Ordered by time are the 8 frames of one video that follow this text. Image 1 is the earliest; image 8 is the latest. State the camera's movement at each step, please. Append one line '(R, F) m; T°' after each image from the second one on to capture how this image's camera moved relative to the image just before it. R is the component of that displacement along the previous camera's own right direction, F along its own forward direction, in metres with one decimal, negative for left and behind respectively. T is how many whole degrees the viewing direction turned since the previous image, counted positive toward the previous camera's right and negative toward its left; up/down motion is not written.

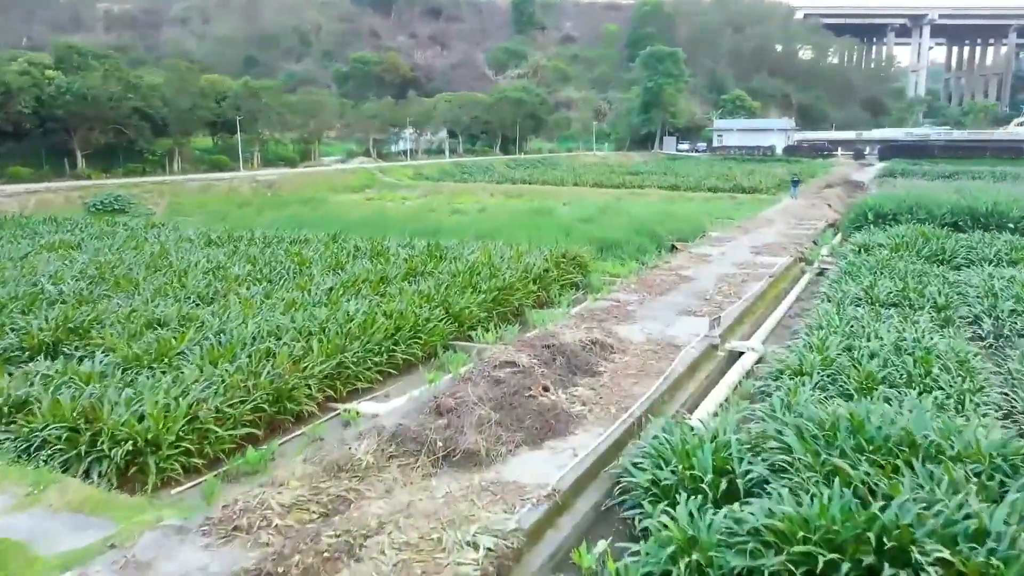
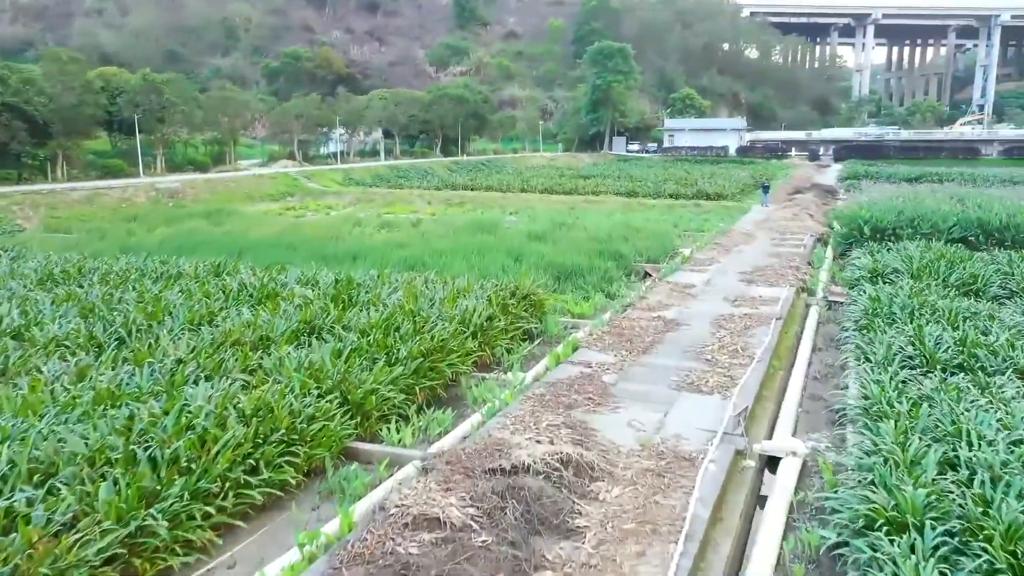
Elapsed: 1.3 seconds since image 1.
(+0.1, +2.3) m; +4°
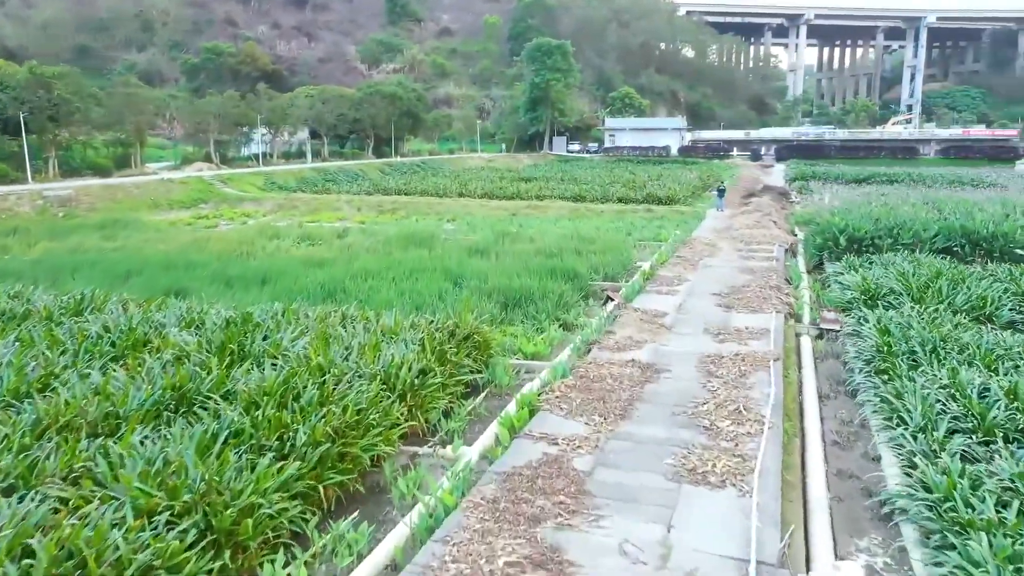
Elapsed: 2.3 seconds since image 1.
(0.0, +1.5) m; +4°
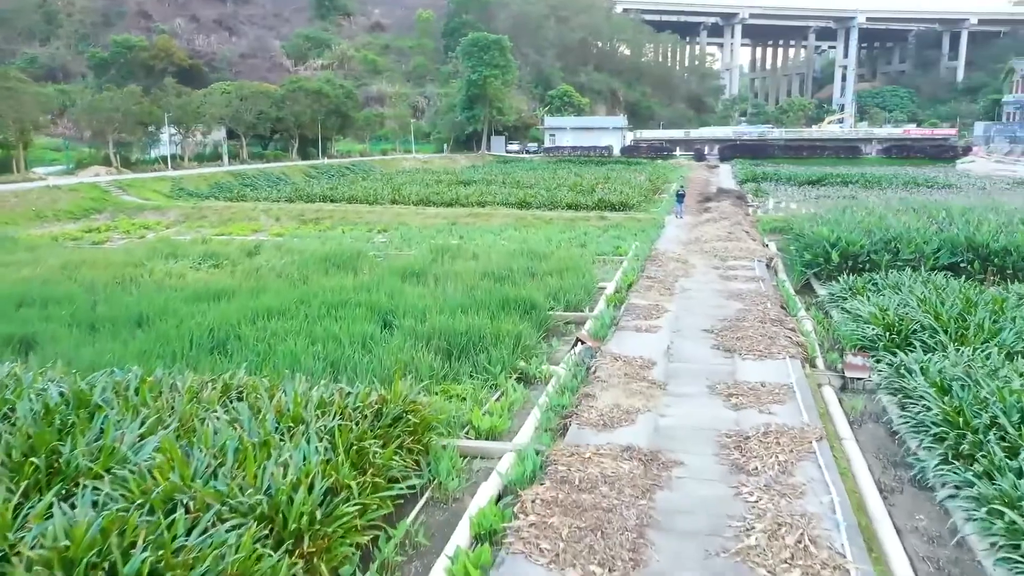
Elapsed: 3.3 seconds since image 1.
(-0.1, +1.7) m; +4°
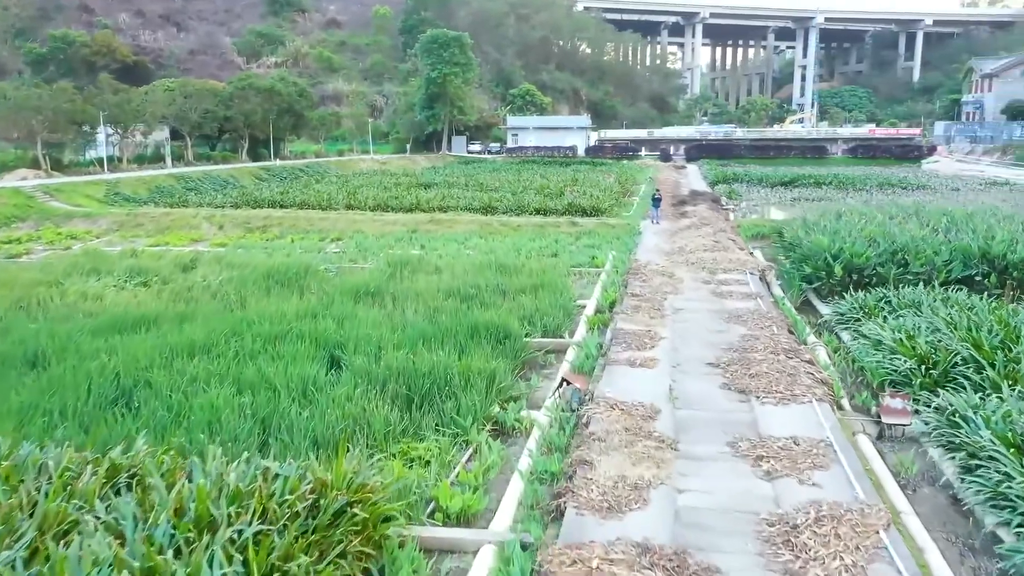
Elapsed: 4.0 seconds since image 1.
(-0.1, +1.1) m; +3°
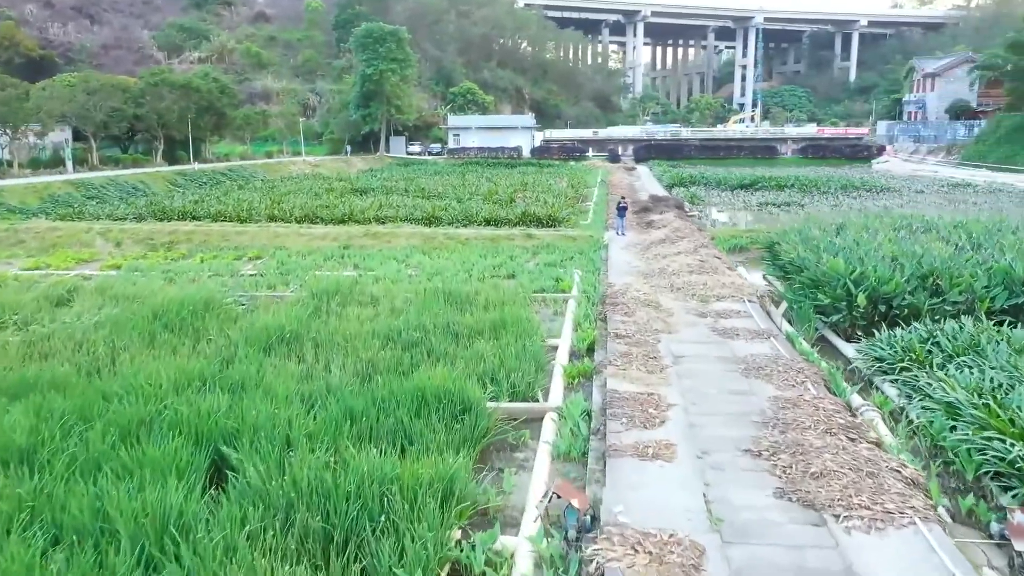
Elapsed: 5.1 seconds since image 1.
(-0.1, +1.7) m; +4°
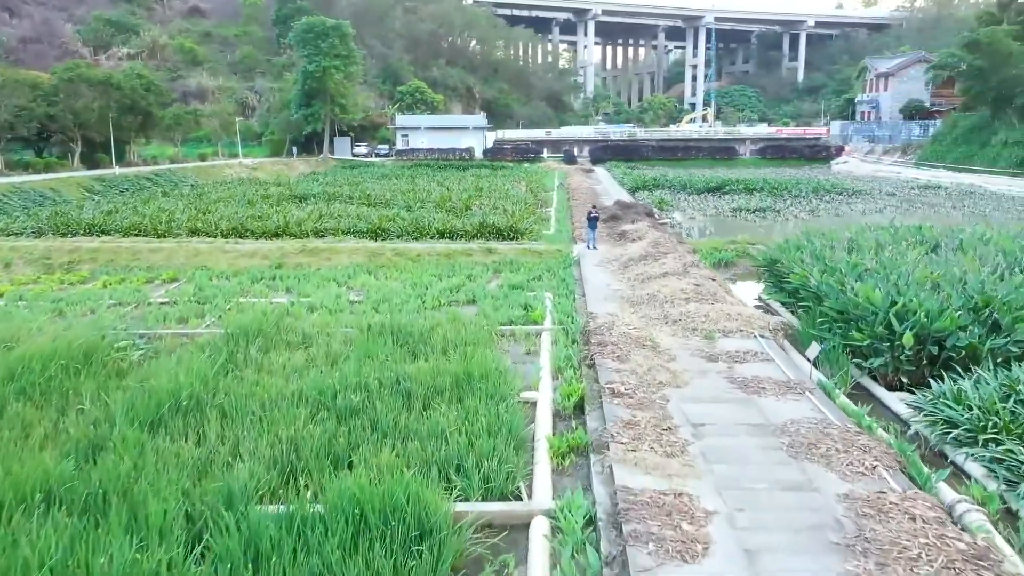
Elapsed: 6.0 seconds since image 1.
(-0.1, +1.5) m; +3°
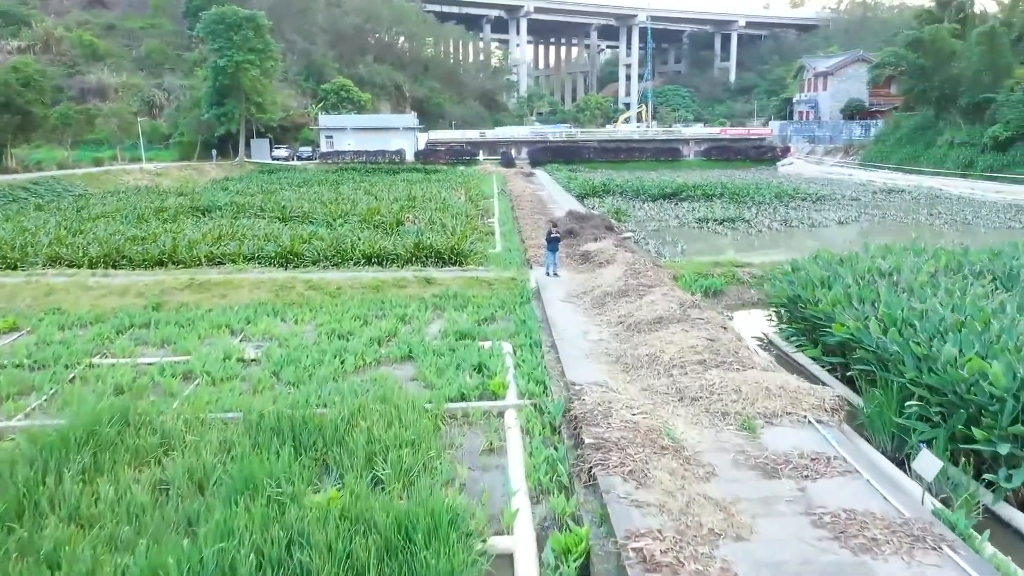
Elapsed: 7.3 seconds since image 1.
(-0.1, +2.1) m; +5°
